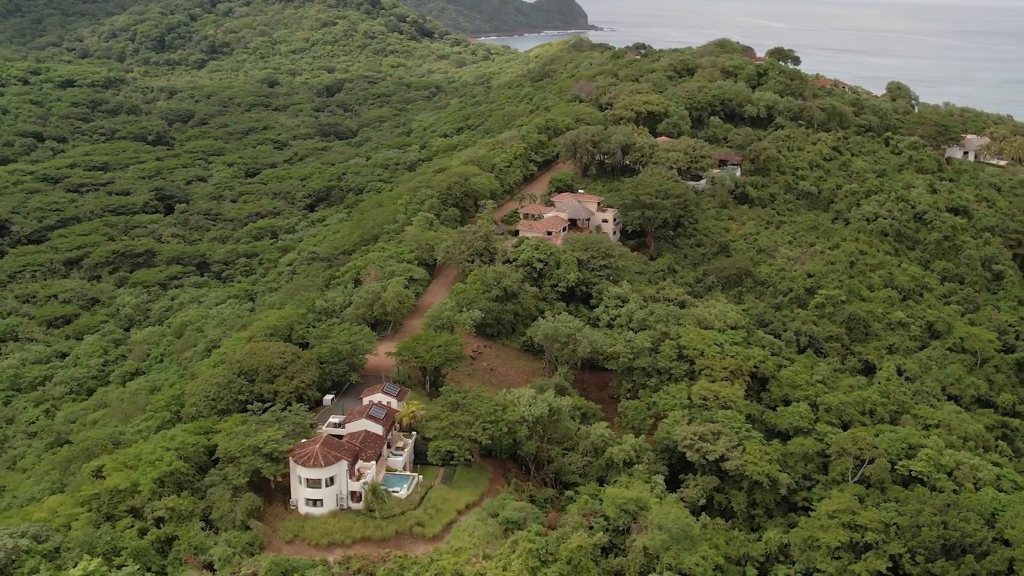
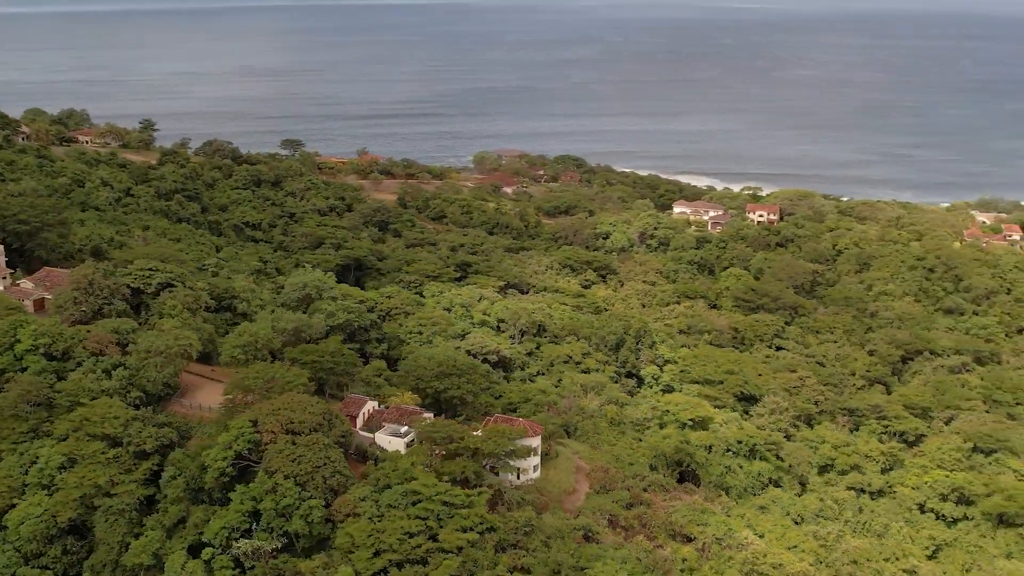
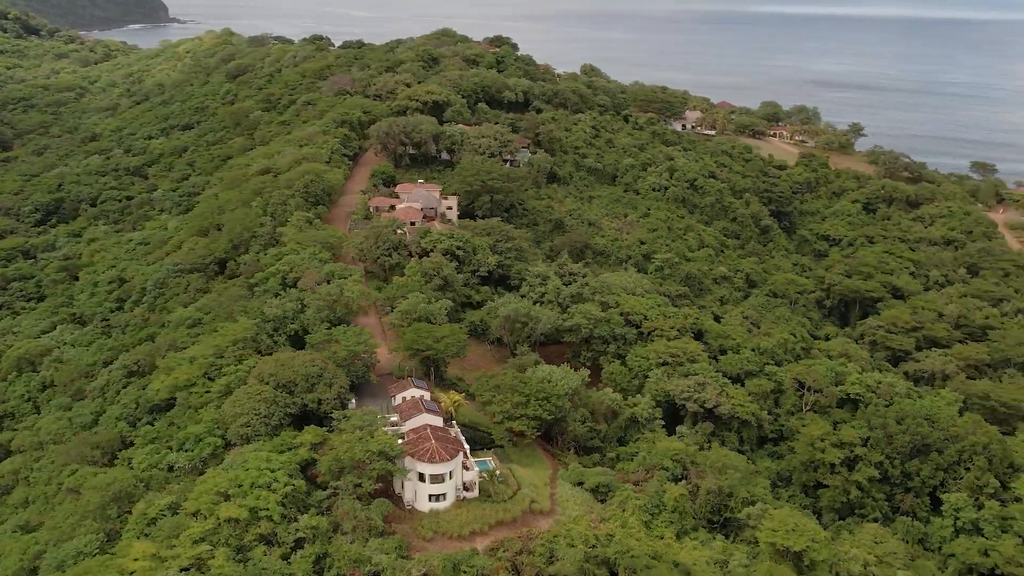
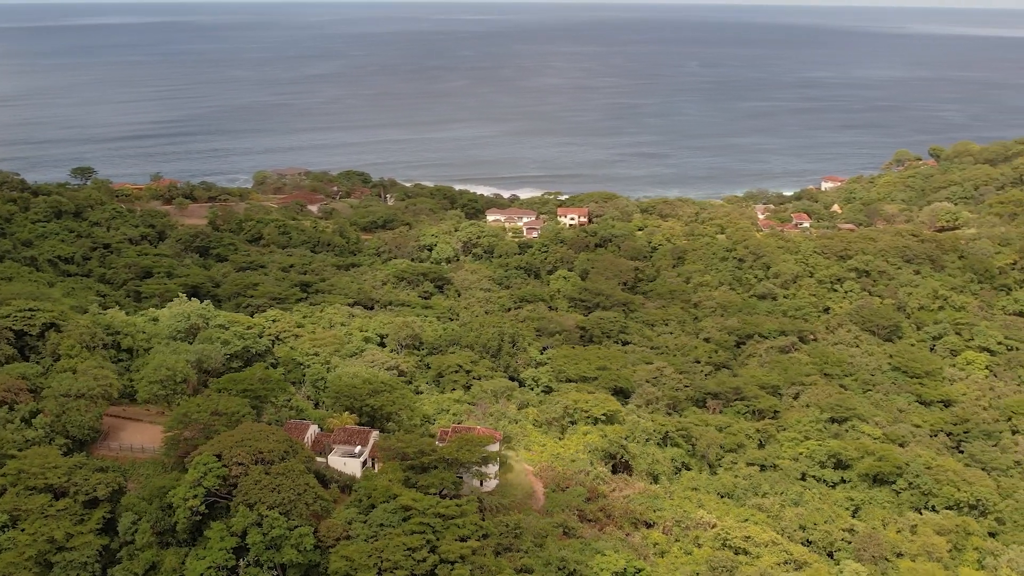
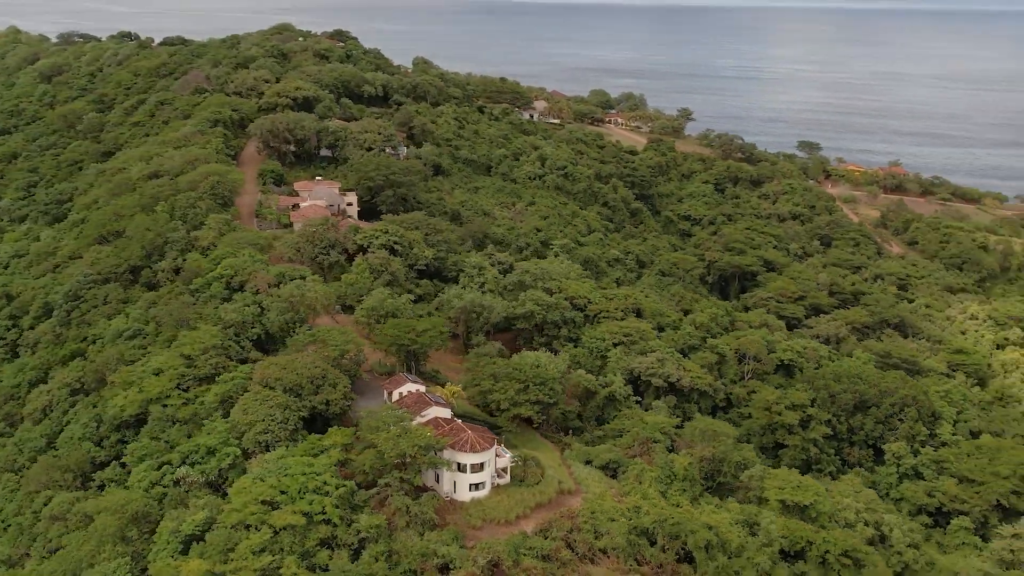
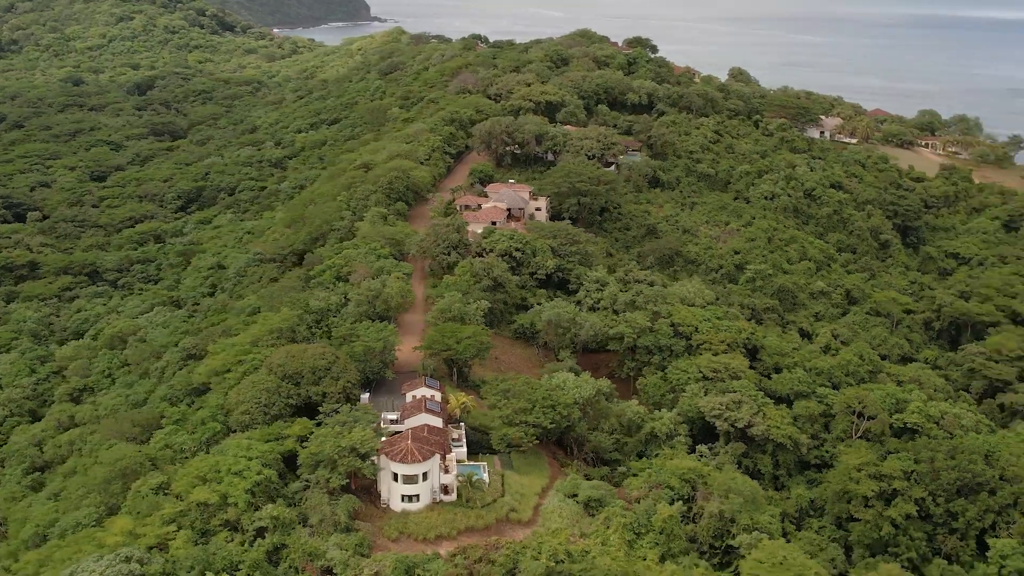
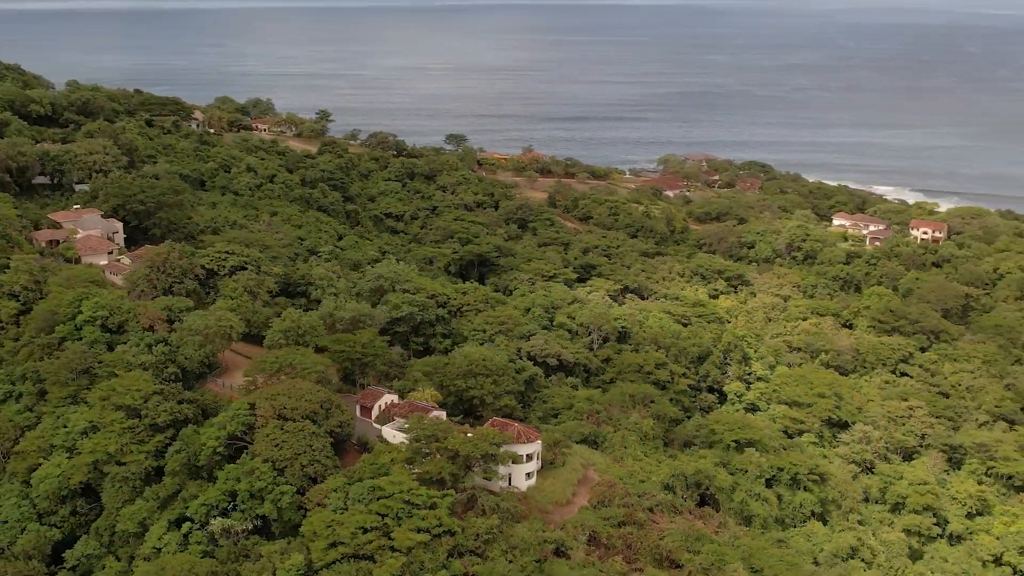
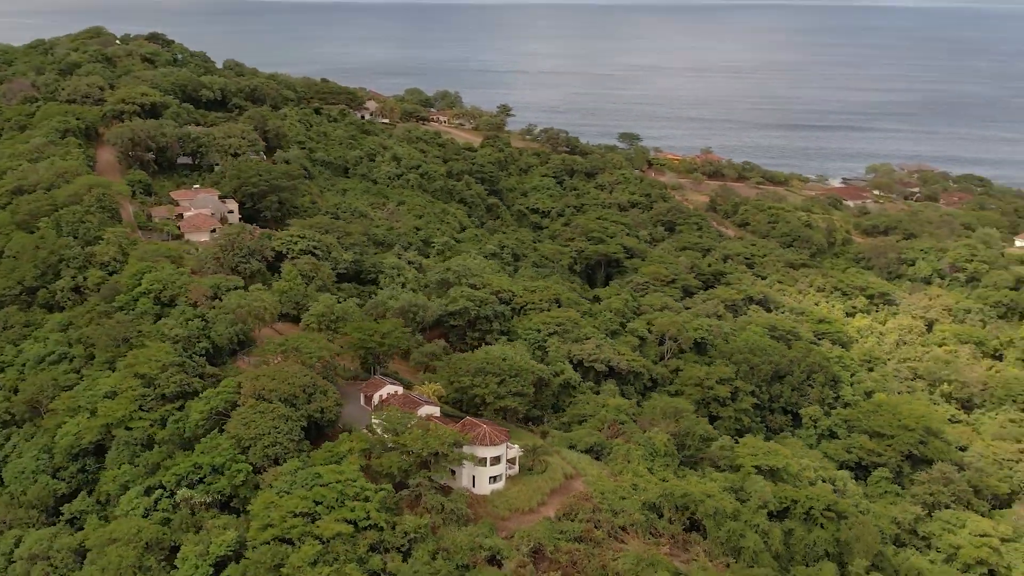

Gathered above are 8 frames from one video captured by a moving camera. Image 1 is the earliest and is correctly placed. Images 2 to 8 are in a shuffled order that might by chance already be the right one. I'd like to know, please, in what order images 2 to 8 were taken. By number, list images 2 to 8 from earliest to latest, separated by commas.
6, 3, 5, 8, 7, 2, 4
